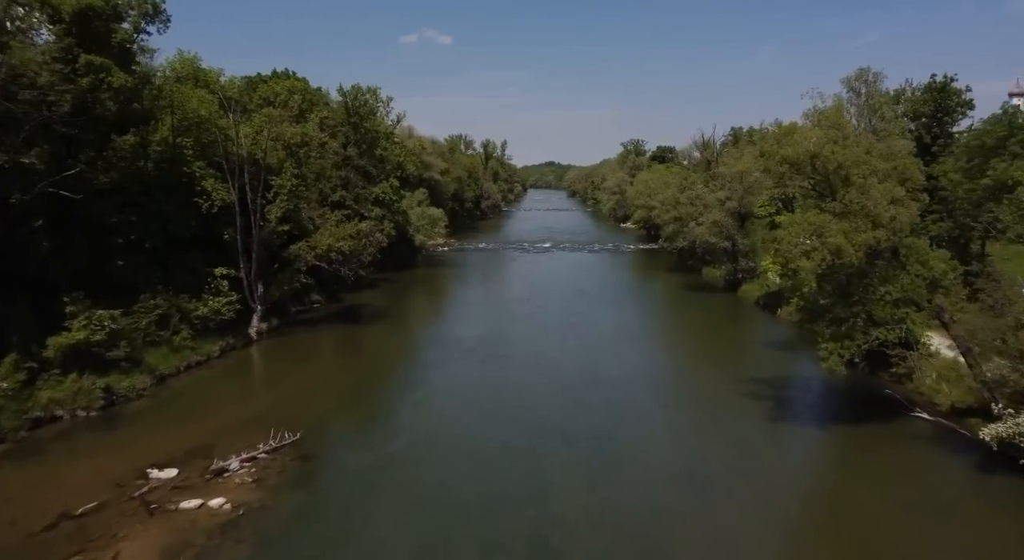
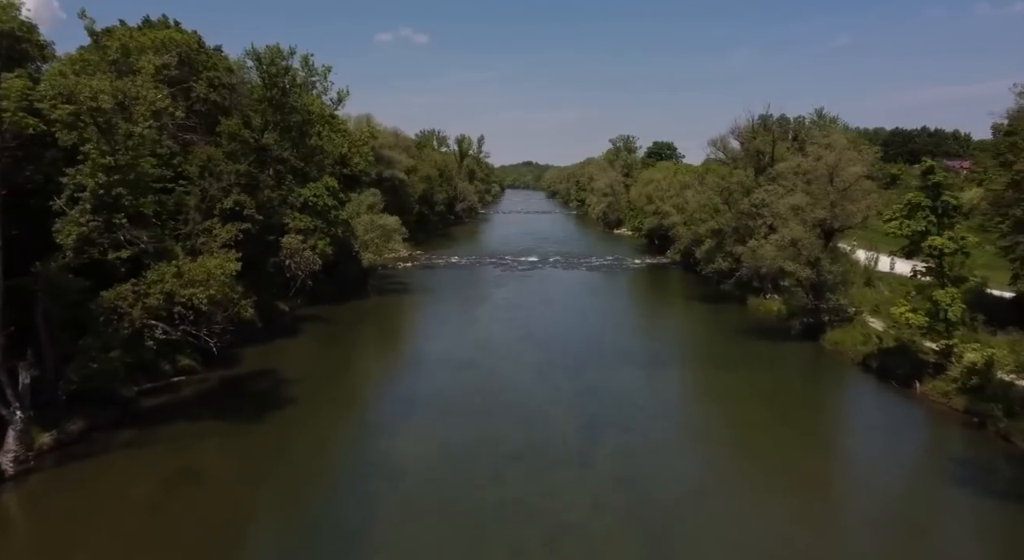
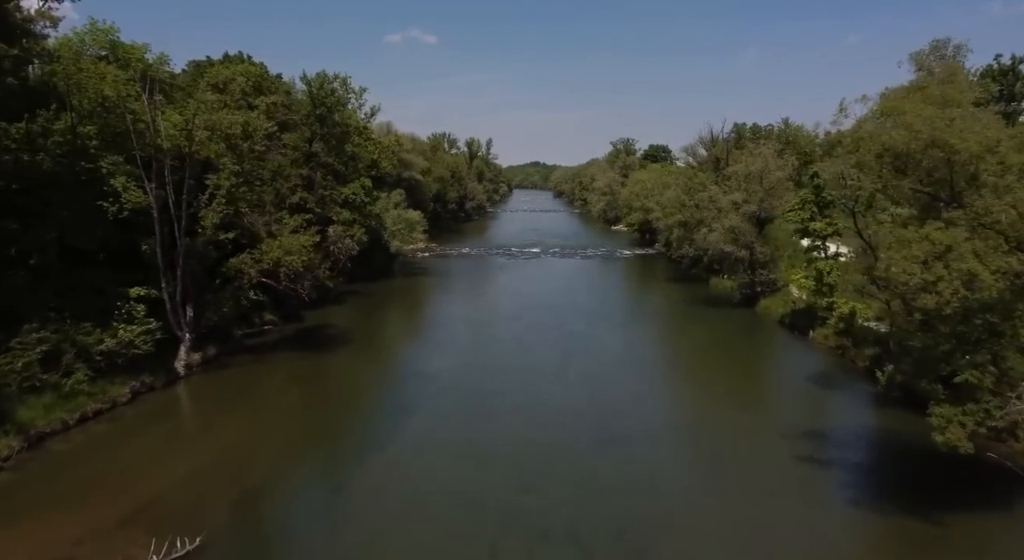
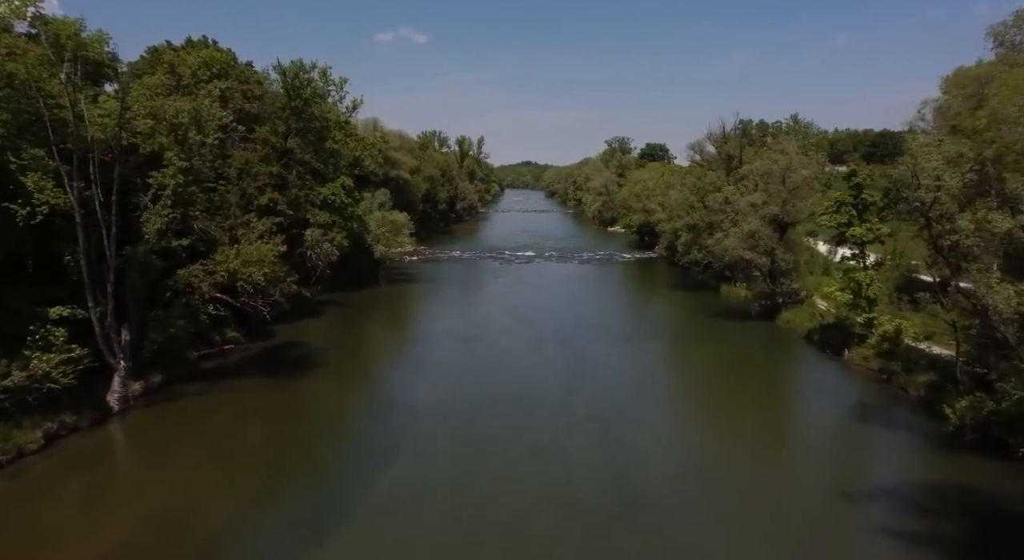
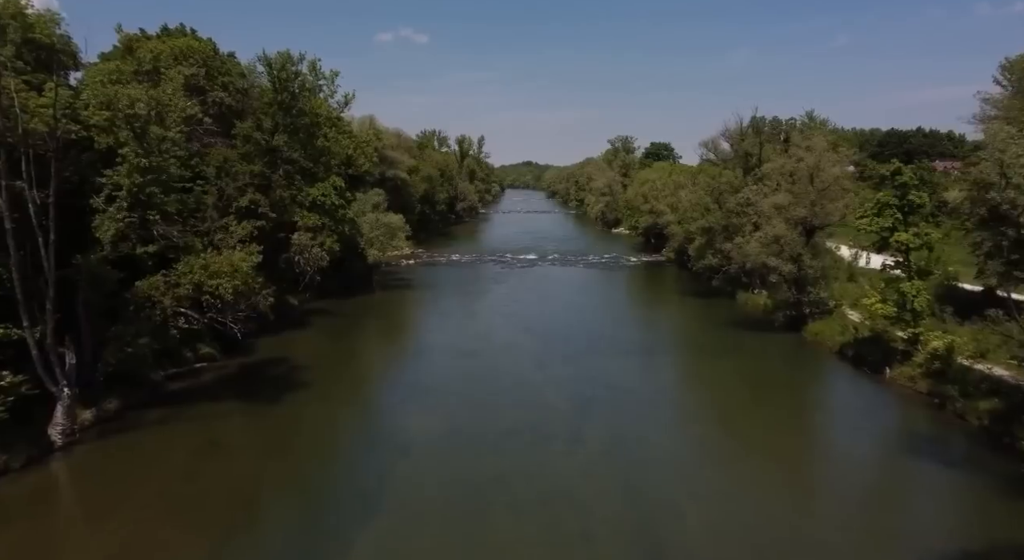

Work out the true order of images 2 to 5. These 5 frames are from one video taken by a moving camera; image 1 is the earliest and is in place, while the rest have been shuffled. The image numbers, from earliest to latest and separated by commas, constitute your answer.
3, 4, 5, 2
